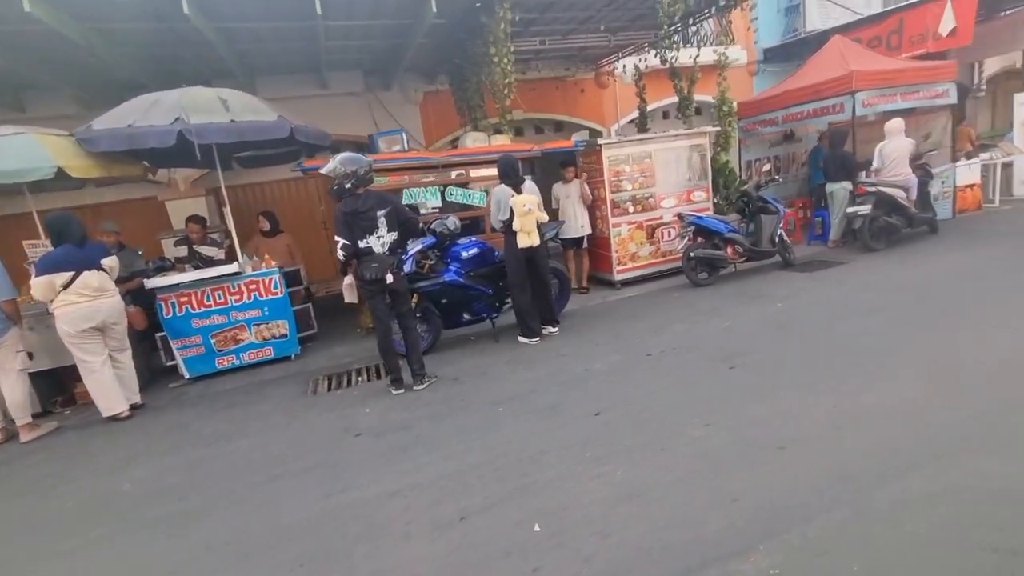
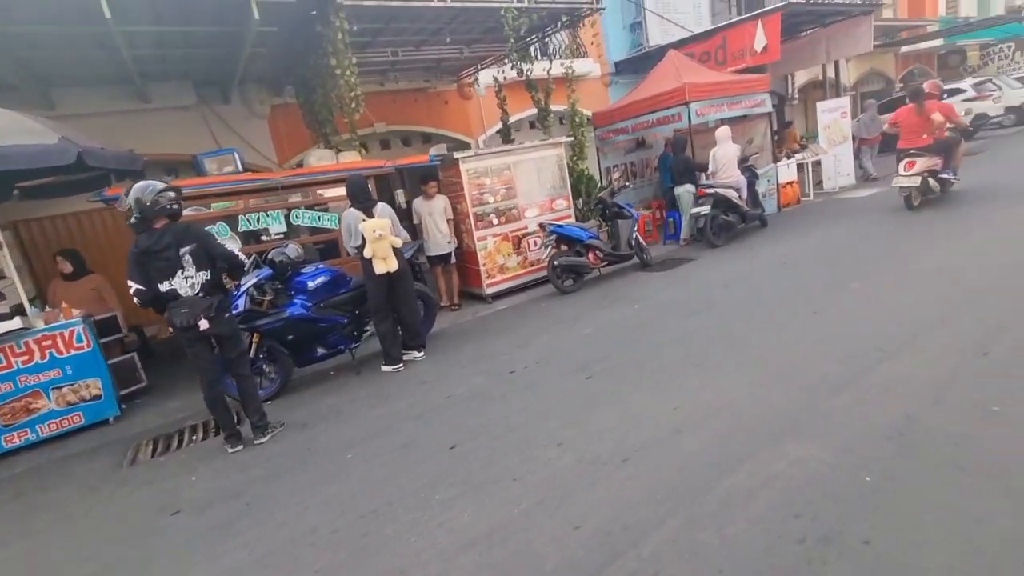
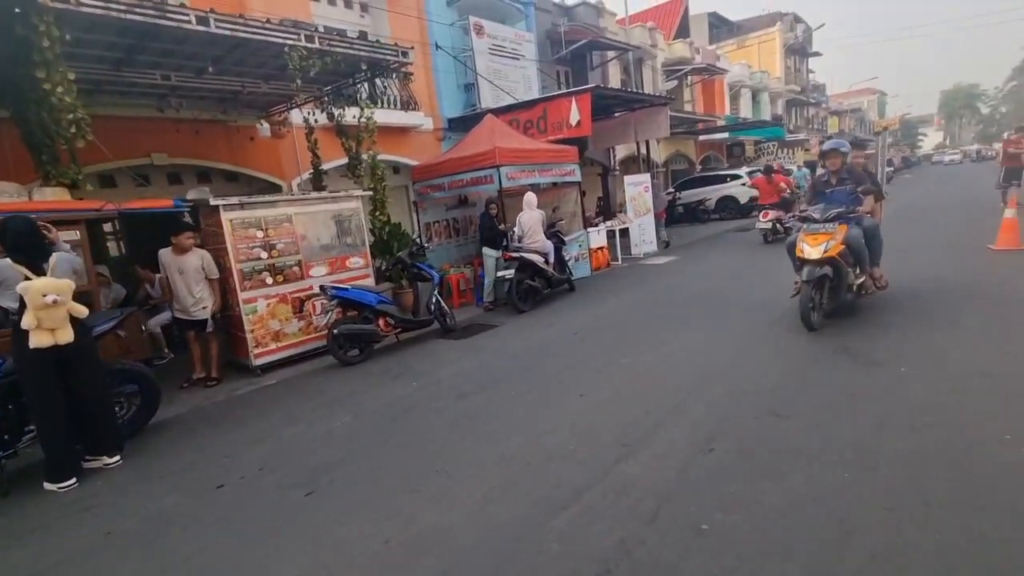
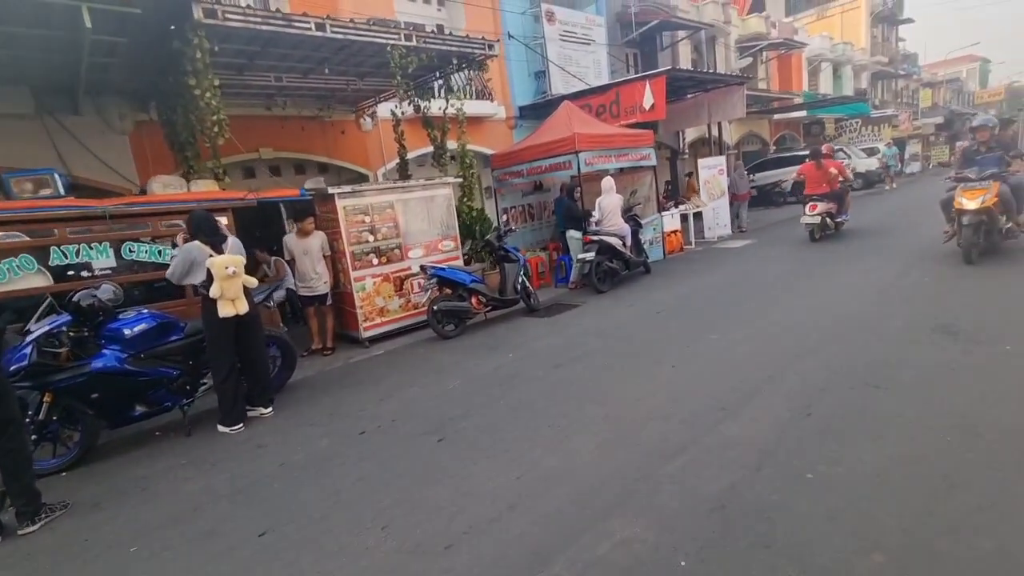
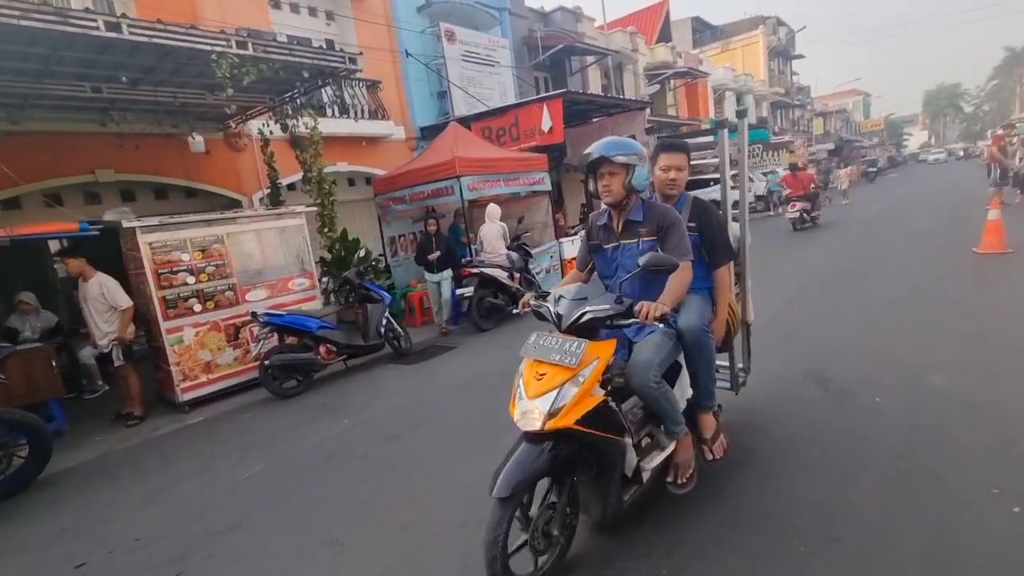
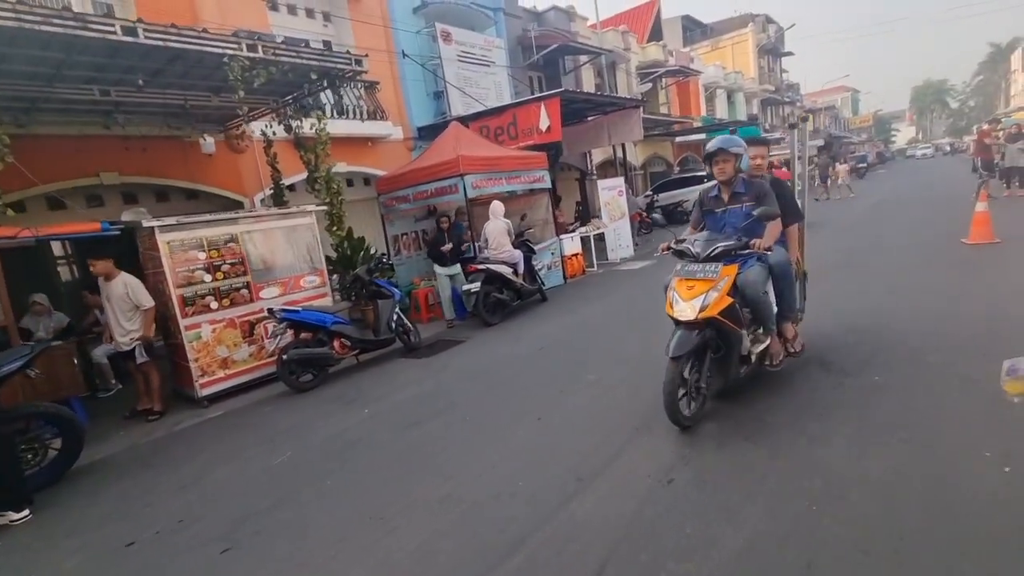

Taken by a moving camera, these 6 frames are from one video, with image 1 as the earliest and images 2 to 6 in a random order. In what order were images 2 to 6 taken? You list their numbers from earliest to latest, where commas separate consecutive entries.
2, 4, 3, 6, 5
